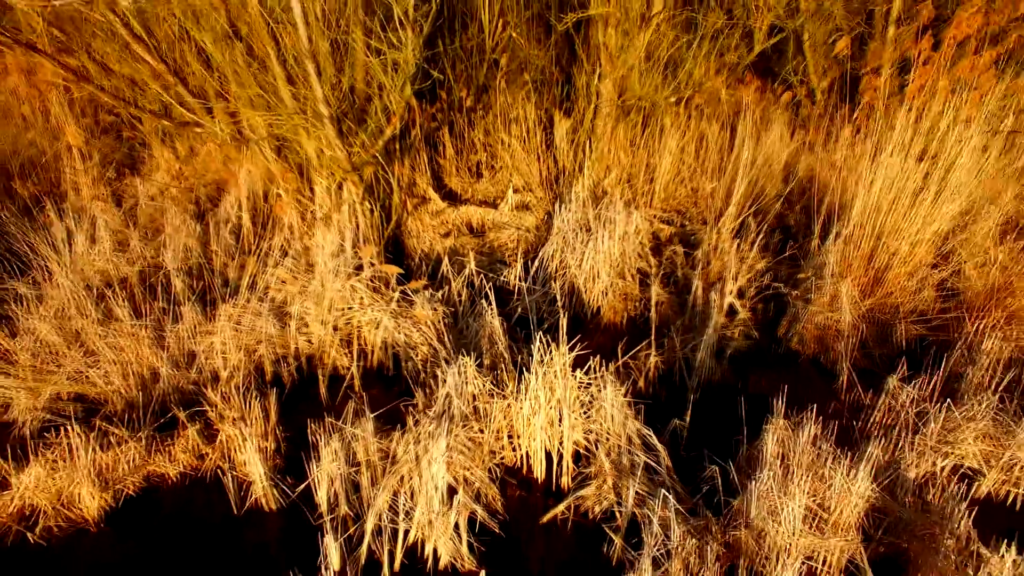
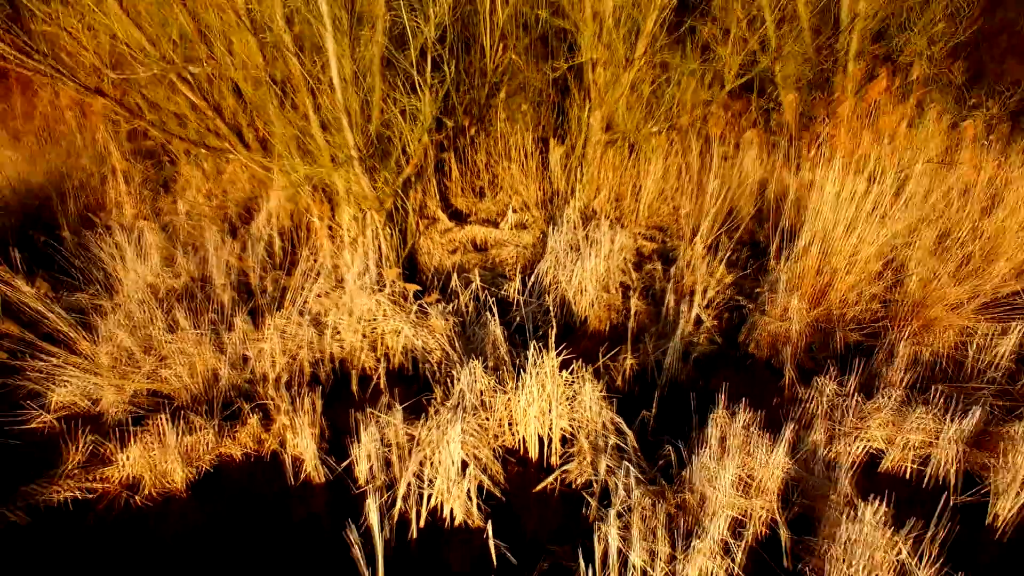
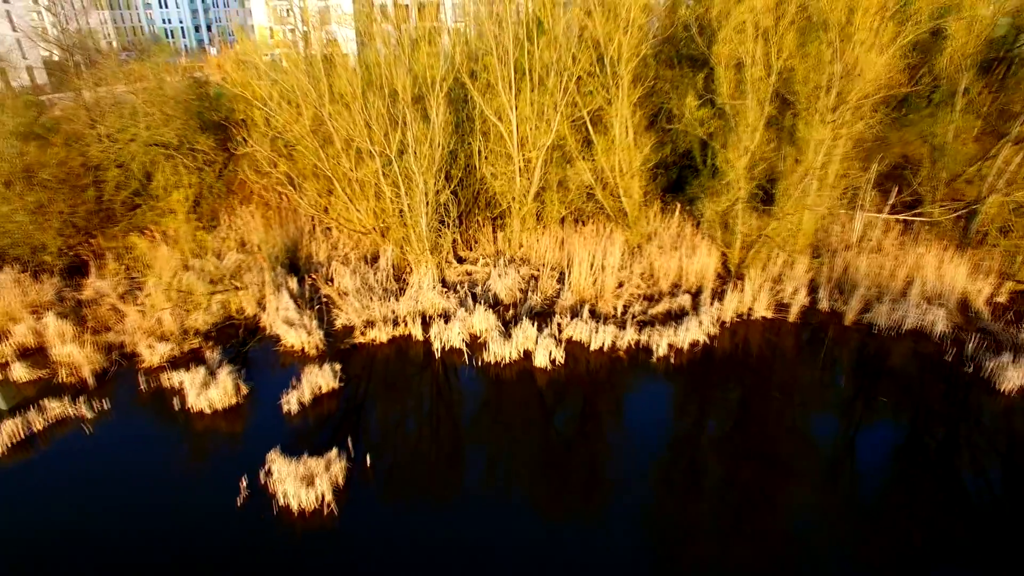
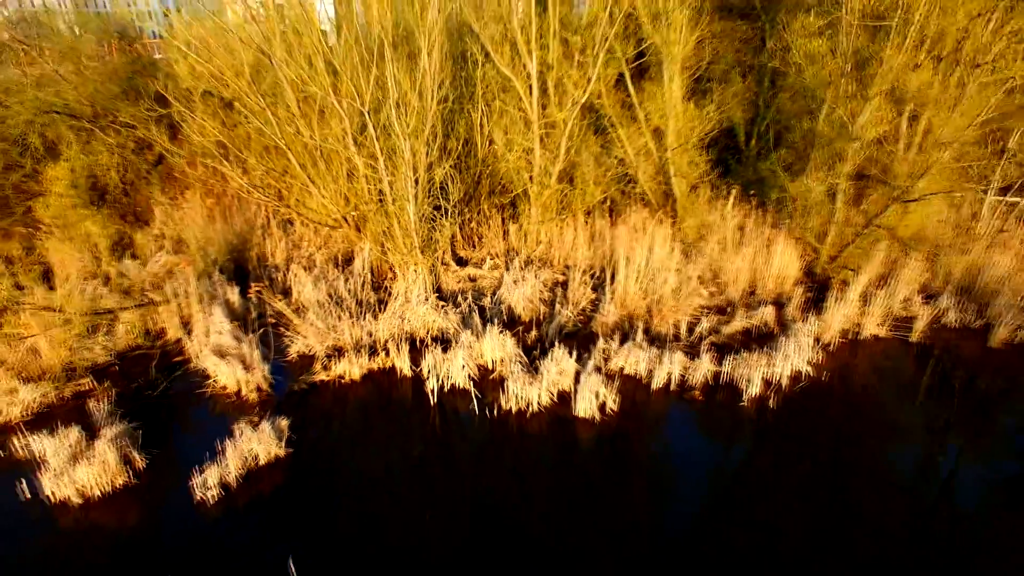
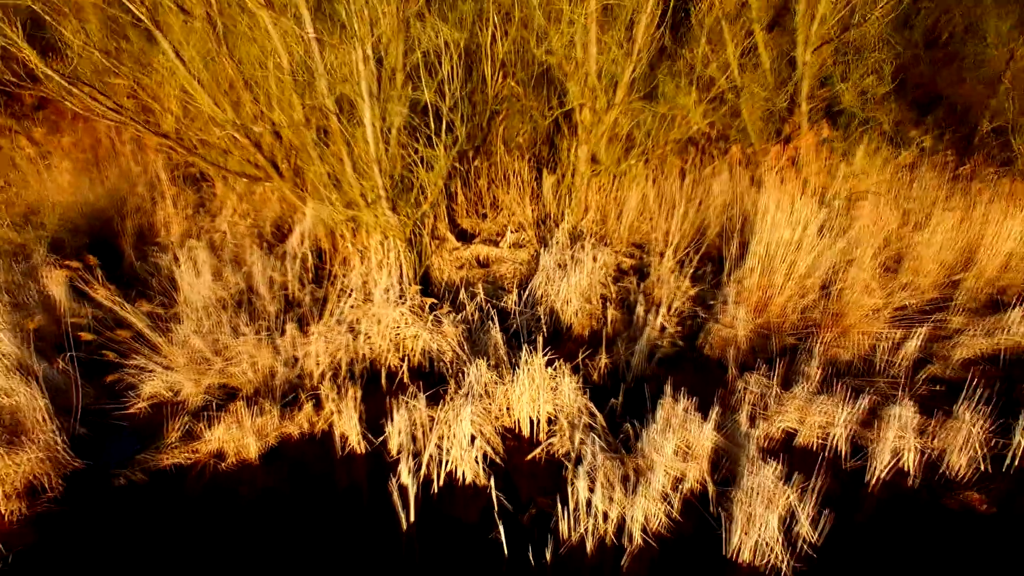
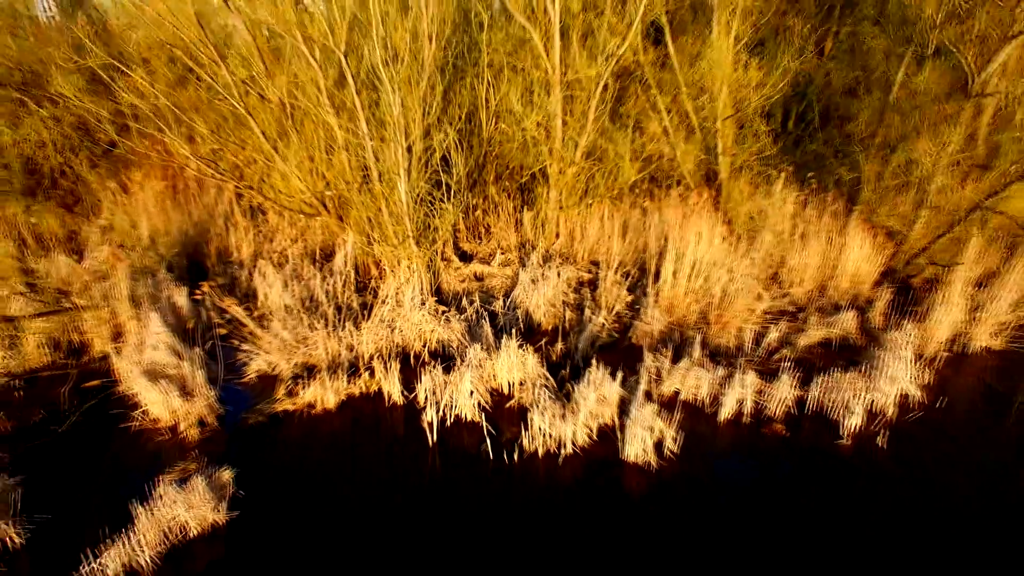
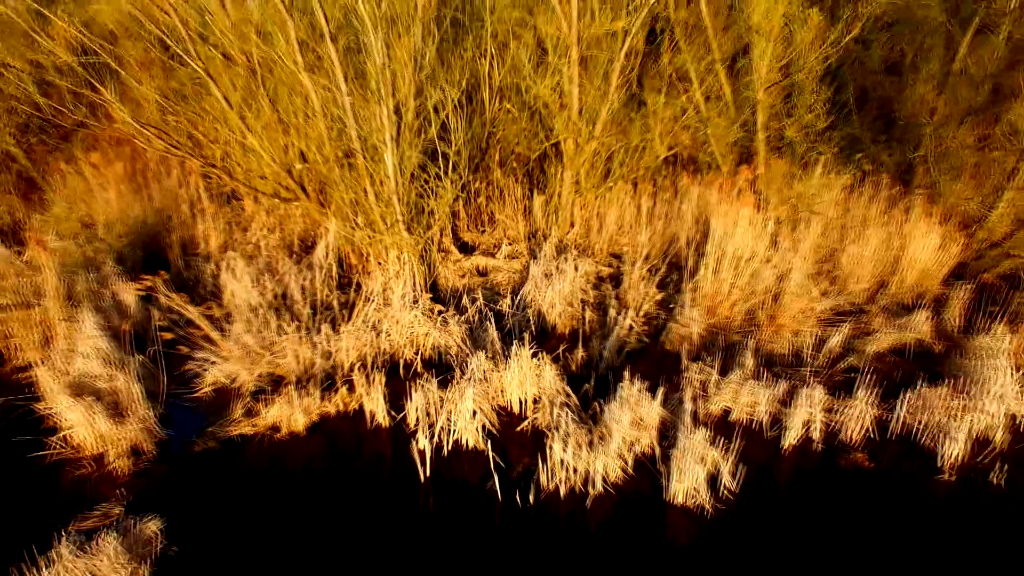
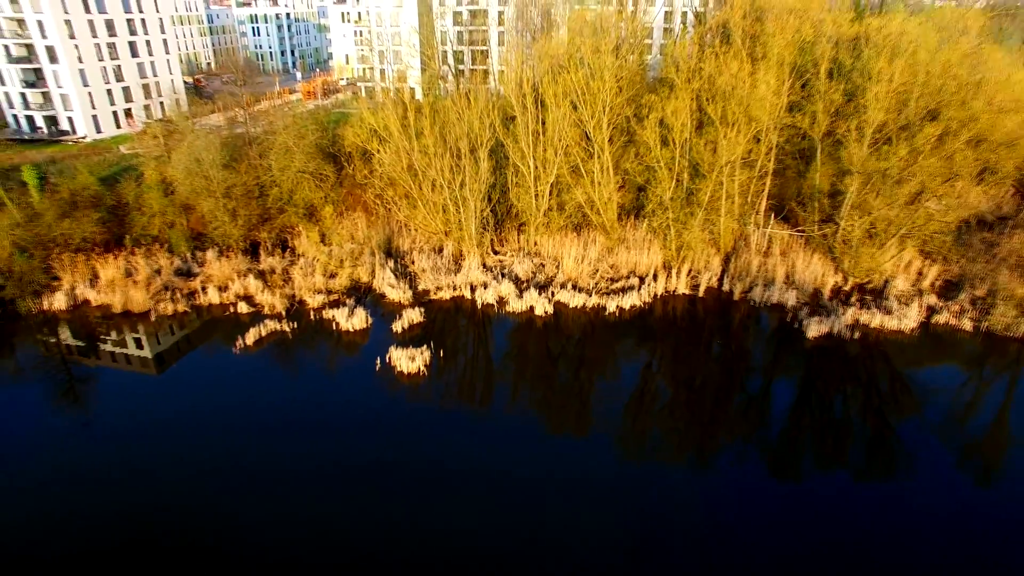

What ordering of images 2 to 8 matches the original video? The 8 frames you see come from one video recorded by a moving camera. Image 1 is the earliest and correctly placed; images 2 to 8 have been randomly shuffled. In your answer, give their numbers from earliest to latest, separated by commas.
2, 5, 7, 6, 4, 3, 8
